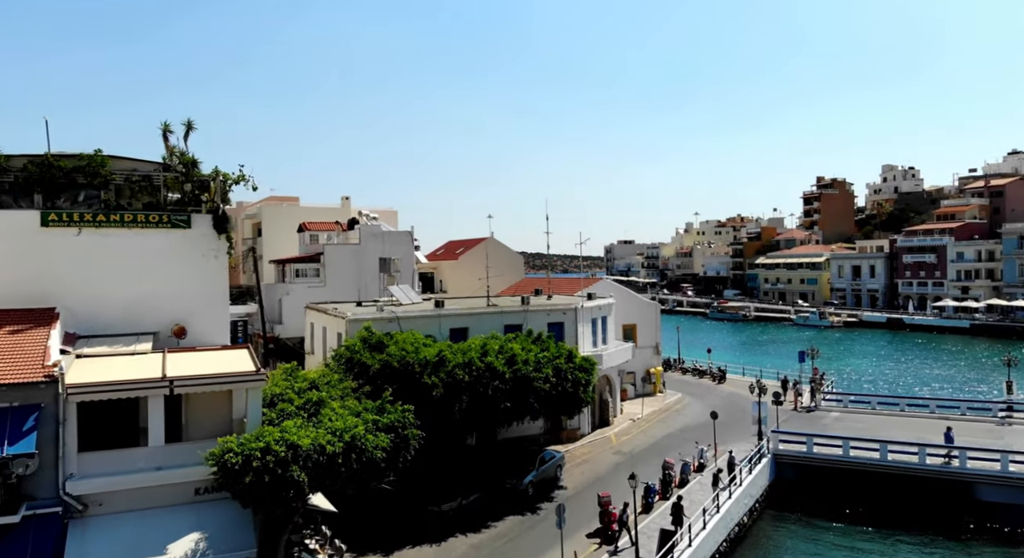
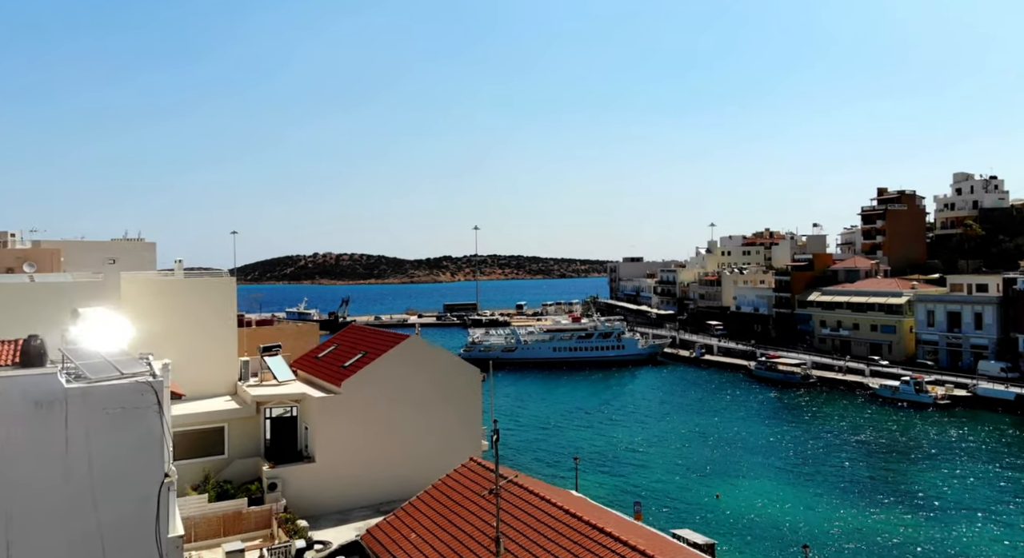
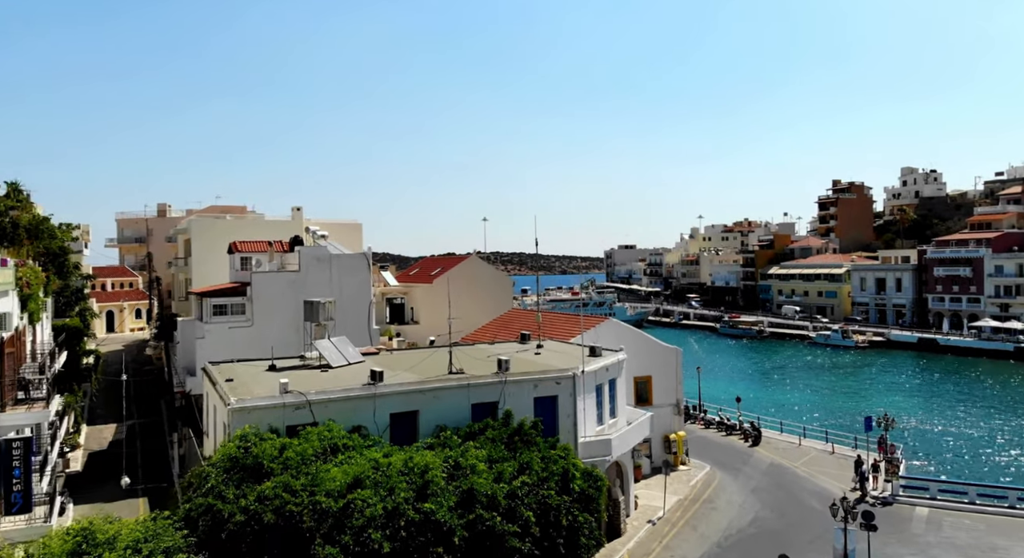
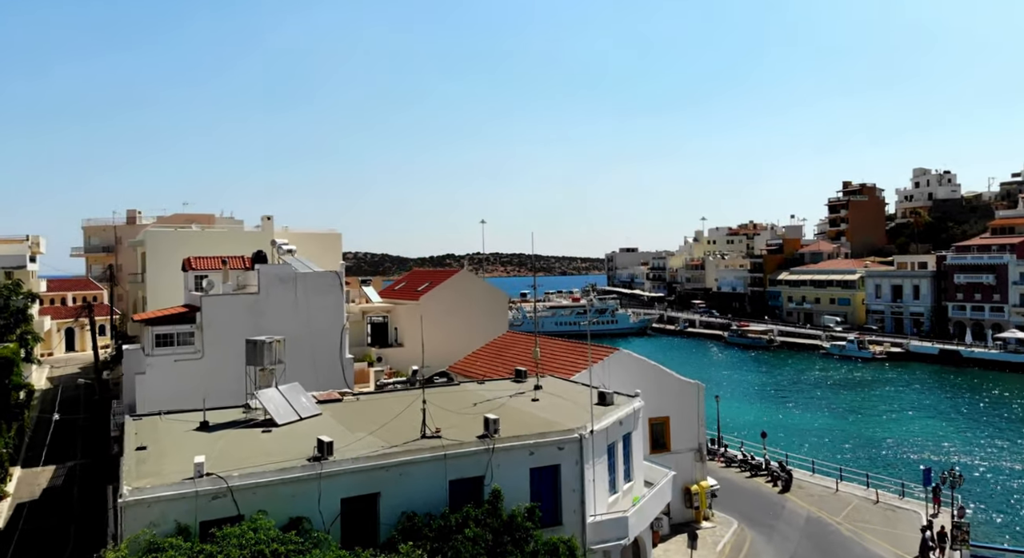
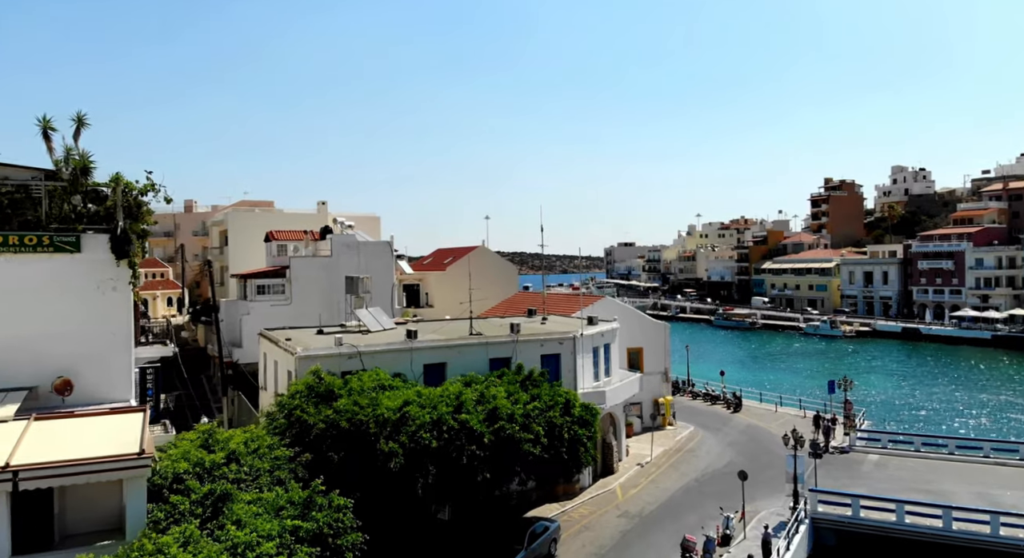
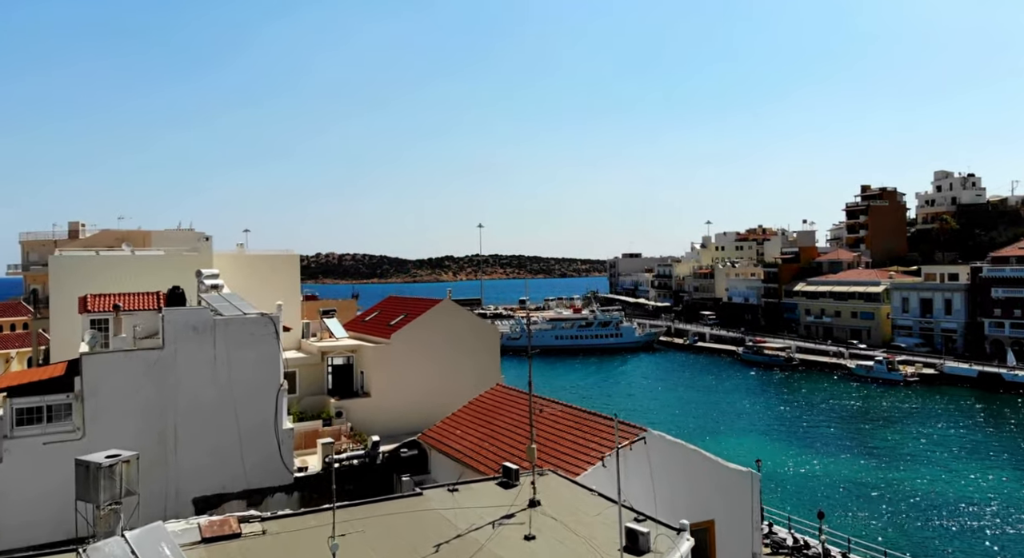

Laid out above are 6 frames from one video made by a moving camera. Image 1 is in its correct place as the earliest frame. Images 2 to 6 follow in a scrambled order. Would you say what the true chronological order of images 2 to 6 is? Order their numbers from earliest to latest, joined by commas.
5, 3, 4, 6, 2
